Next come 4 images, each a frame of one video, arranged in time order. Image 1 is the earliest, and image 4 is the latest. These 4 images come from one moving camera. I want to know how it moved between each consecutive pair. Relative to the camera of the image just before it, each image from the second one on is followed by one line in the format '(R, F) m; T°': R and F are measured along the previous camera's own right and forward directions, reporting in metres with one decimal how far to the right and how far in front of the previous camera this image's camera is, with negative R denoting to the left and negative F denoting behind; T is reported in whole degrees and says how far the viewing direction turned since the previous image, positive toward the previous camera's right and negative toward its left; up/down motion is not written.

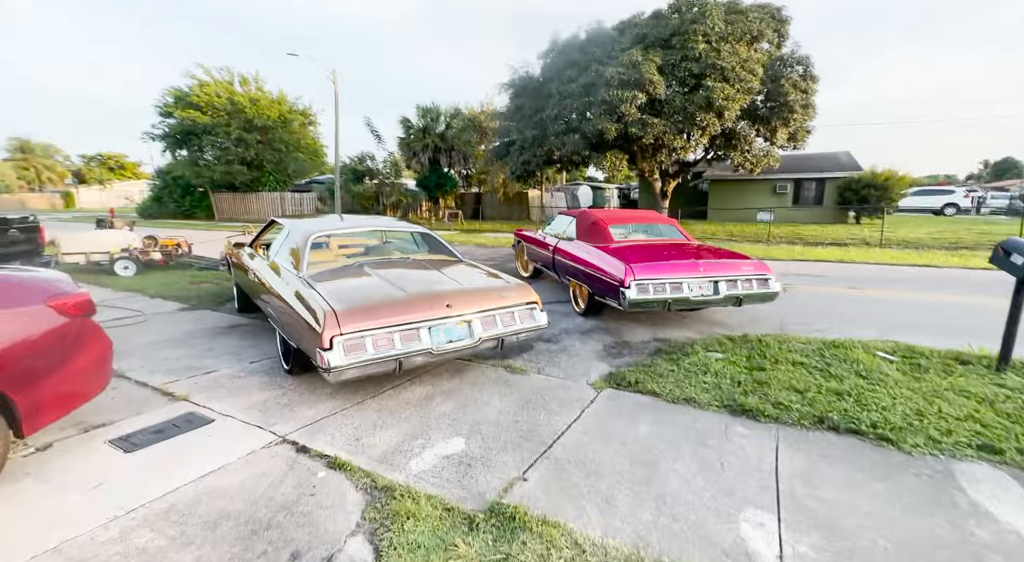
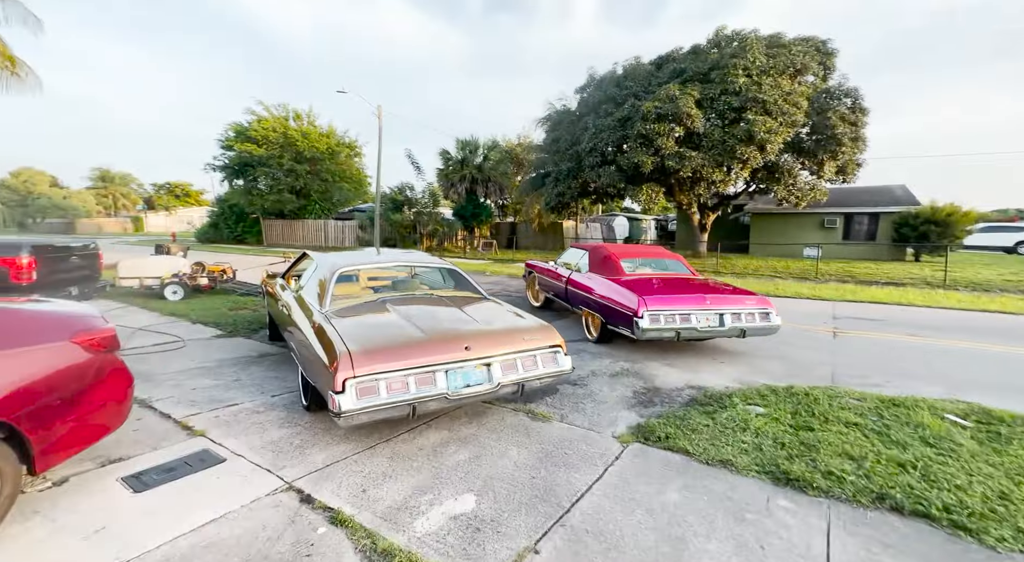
(+0.2, +0.7) m; -3°
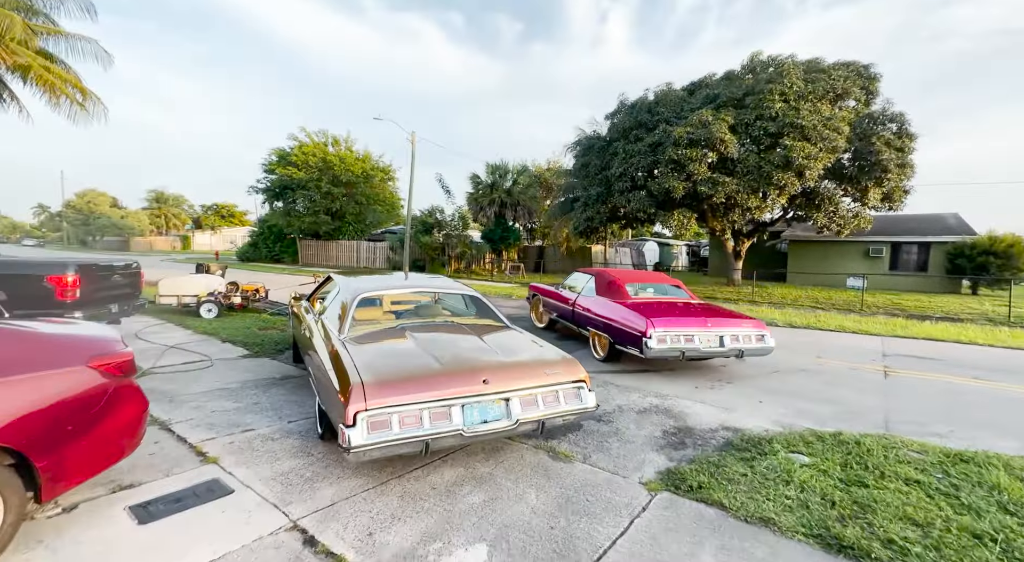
(+0.1, +0.6) m; -2°
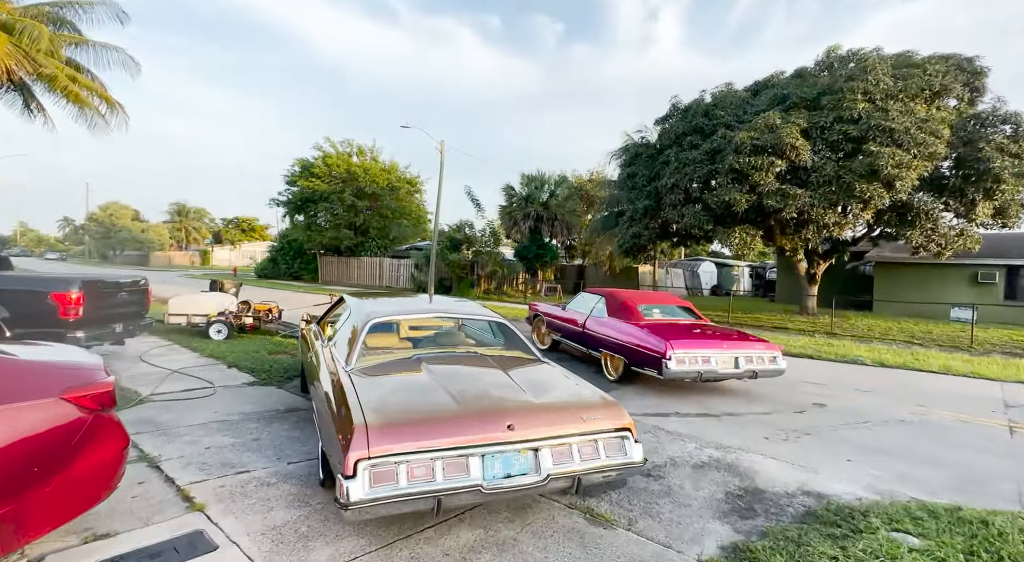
(+0.2, +1.7) m; -3°
